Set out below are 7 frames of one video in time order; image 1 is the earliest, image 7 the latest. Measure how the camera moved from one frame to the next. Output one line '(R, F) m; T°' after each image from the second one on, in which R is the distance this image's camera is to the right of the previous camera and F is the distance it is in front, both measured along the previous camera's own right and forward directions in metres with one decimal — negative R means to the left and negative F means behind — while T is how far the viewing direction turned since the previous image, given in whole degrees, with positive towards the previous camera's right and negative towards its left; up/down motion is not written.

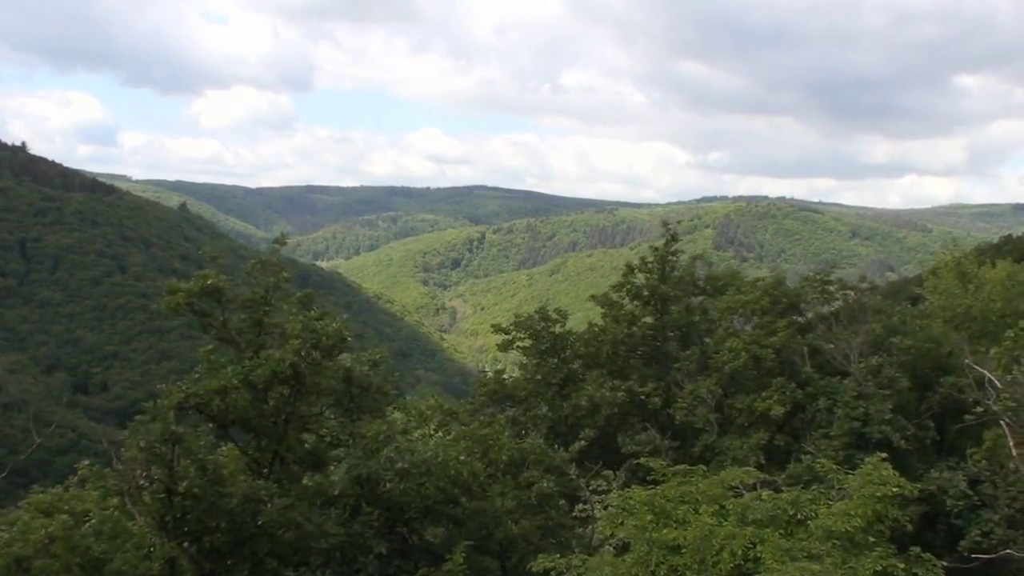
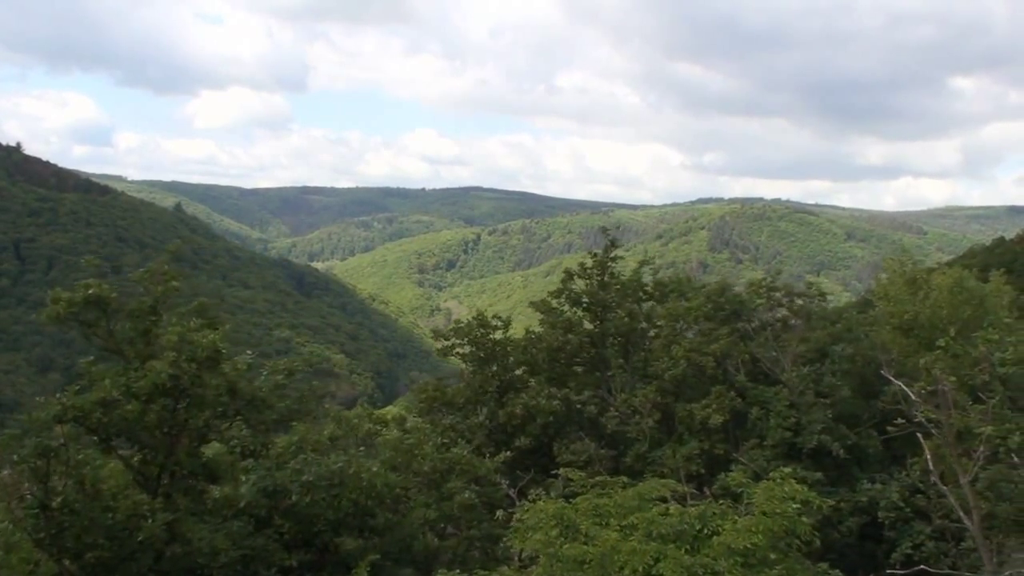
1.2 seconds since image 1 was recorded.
(+0.5, +0.1) m; 0°
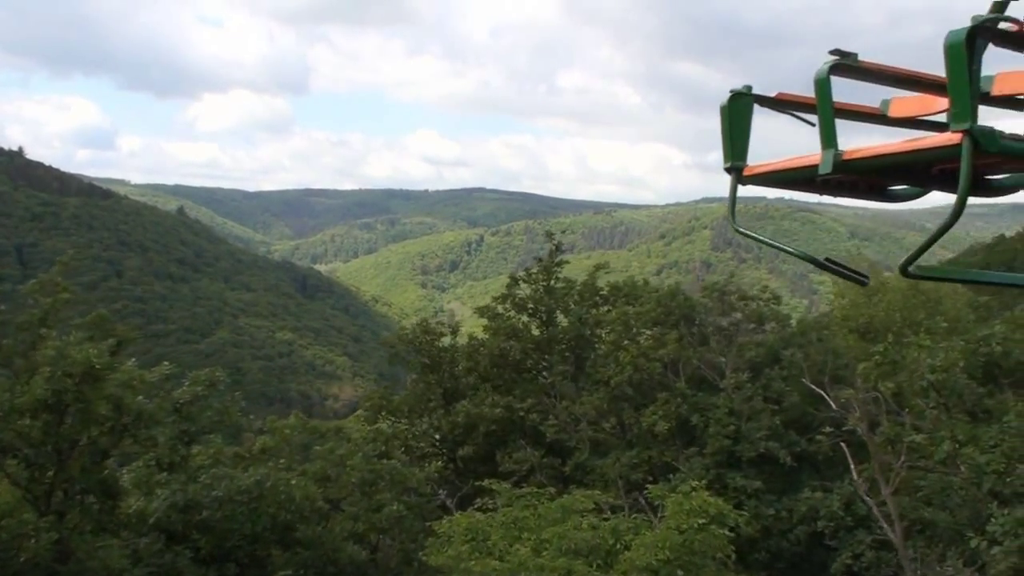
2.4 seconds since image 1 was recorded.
(+0.5, +0.2) m; 0°
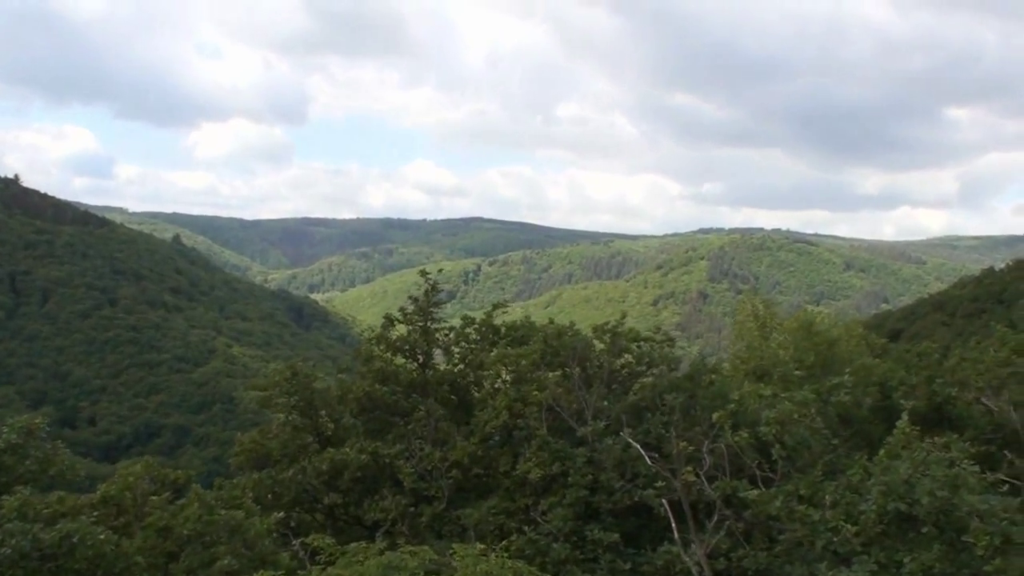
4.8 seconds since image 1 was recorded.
(+1.0, +0.3) m; 0°
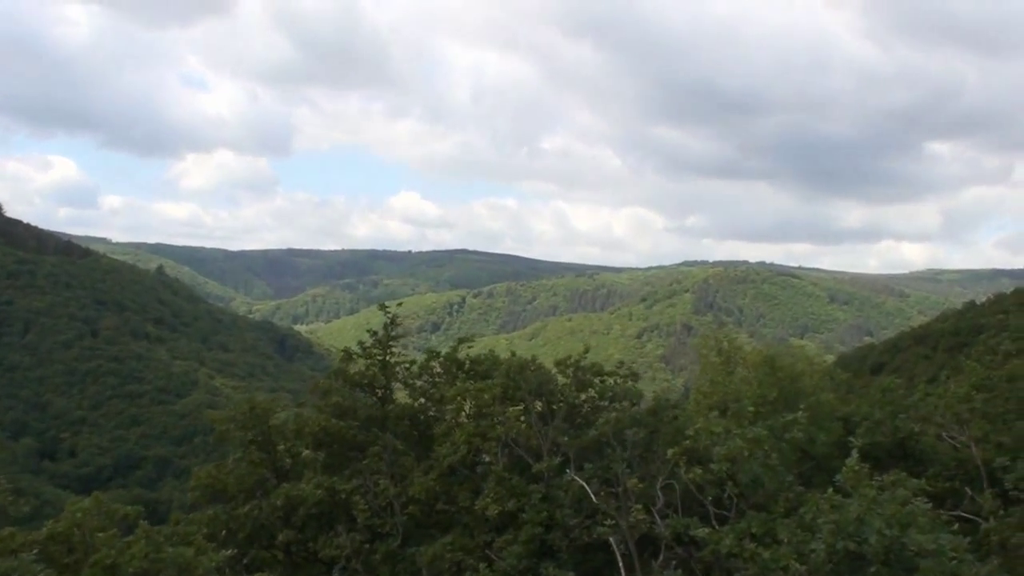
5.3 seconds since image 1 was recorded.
(+0.2, +0.1) m; +1°
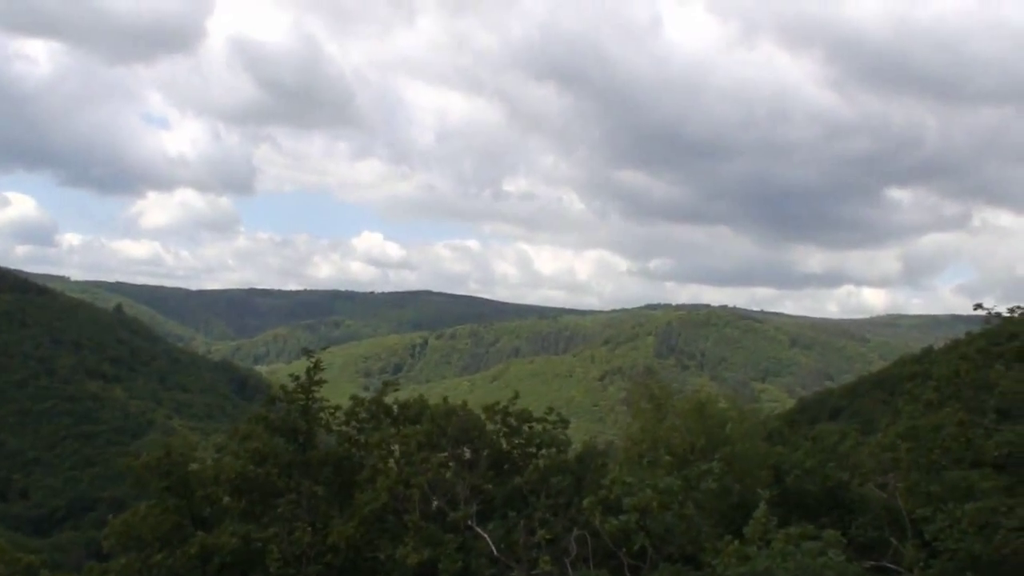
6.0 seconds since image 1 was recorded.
(+0.3, +0.1) m; +2°
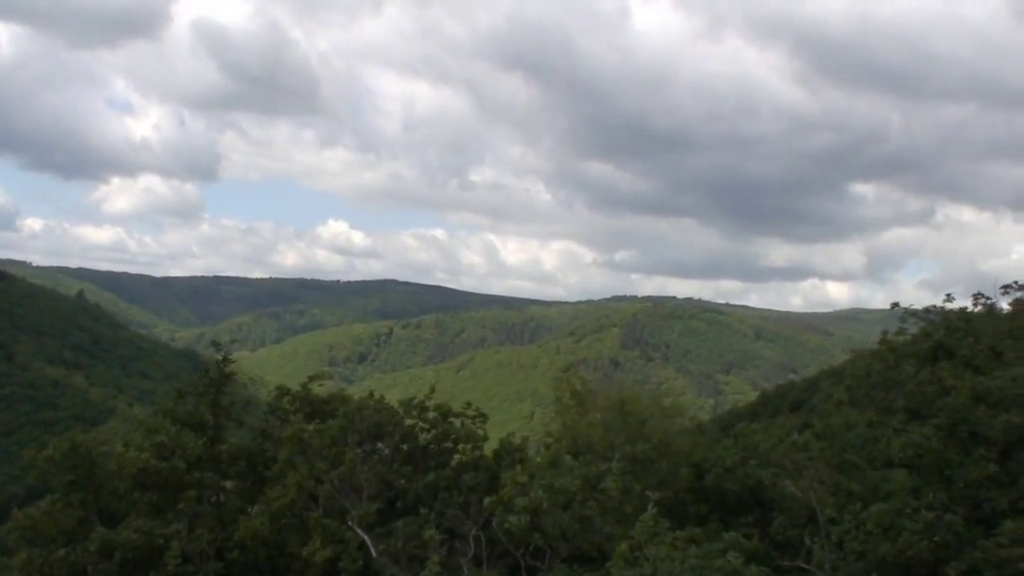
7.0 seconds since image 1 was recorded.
(+0.4, +0.2) m; +1°
